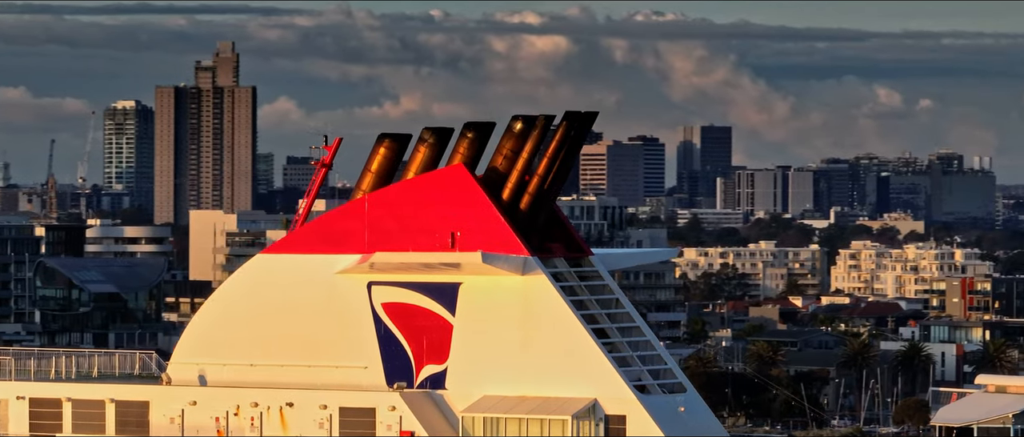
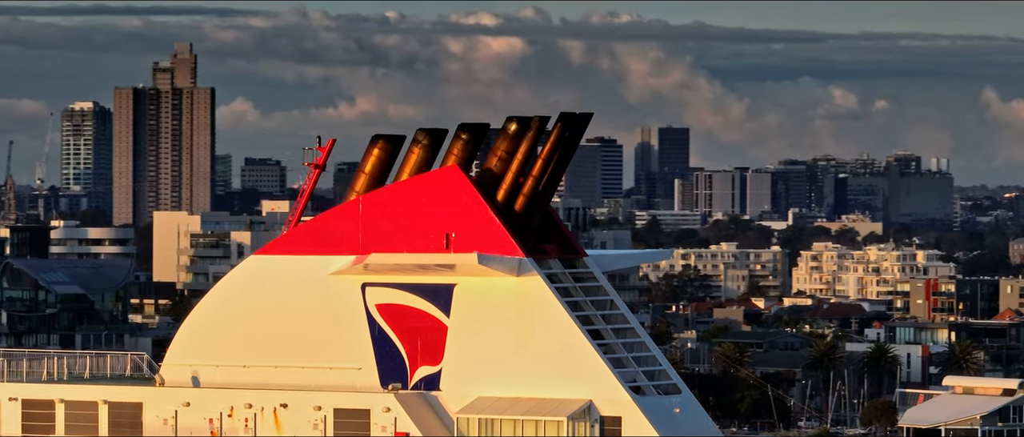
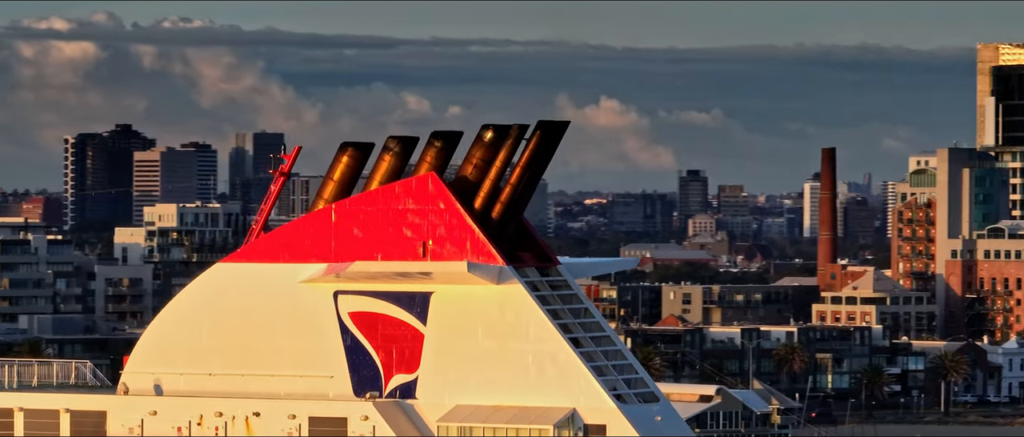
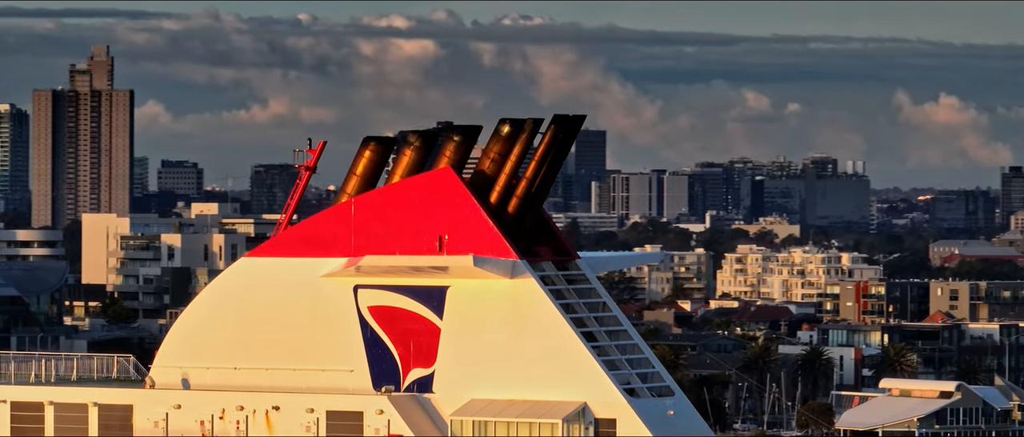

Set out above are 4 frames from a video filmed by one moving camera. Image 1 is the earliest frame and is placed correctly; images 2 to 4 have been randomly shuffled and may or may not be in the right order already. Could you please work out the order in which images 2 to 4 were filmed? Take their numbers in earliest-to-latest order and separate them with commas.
2, 4, 3
